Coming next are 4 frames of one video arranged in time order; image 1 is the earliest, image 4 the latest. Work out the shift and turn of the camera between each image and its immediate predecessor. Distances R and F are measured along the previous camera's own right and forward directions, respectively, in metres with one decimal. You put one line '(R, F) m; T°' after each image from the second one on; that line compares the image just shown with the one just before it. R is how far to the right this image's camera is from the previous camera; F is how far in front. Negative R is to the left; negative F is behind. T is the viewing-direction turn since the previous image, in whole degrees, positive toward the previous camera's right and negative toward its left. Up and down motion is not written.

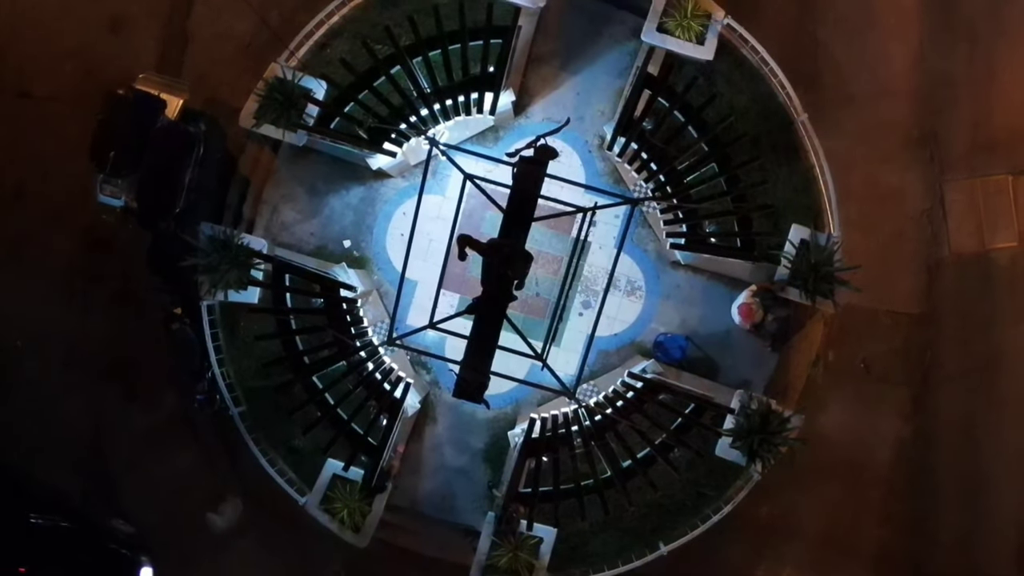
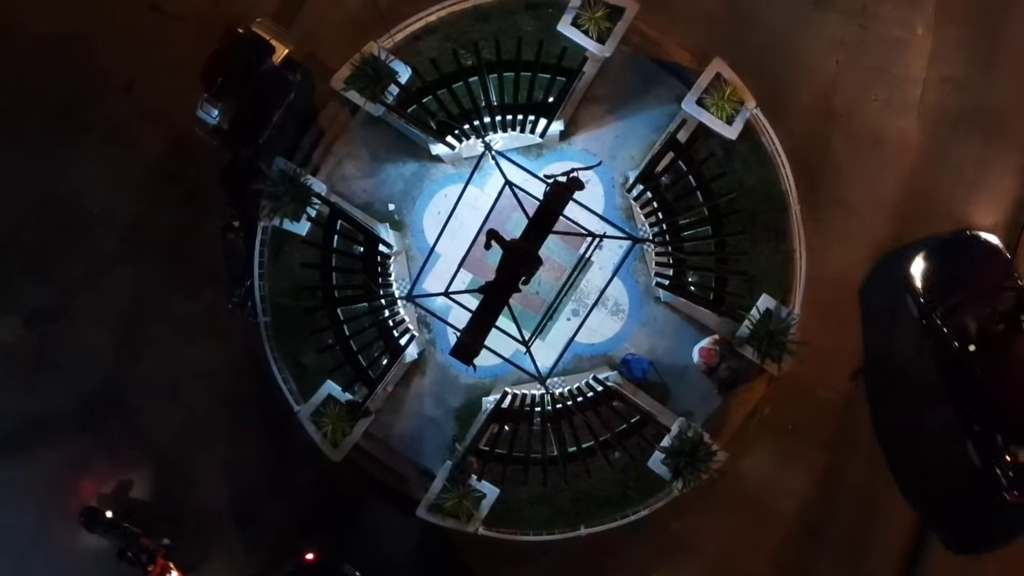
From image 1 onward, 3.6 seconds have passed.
(-0.1, -1.6) m; 0°
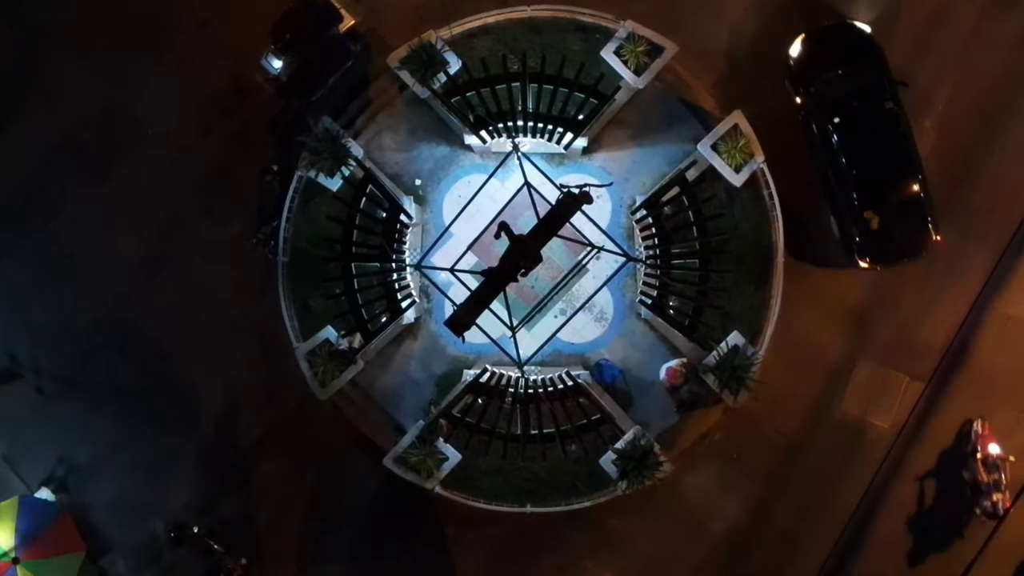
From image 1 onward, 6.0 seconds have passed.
(0.0, -1.0) m; 0°
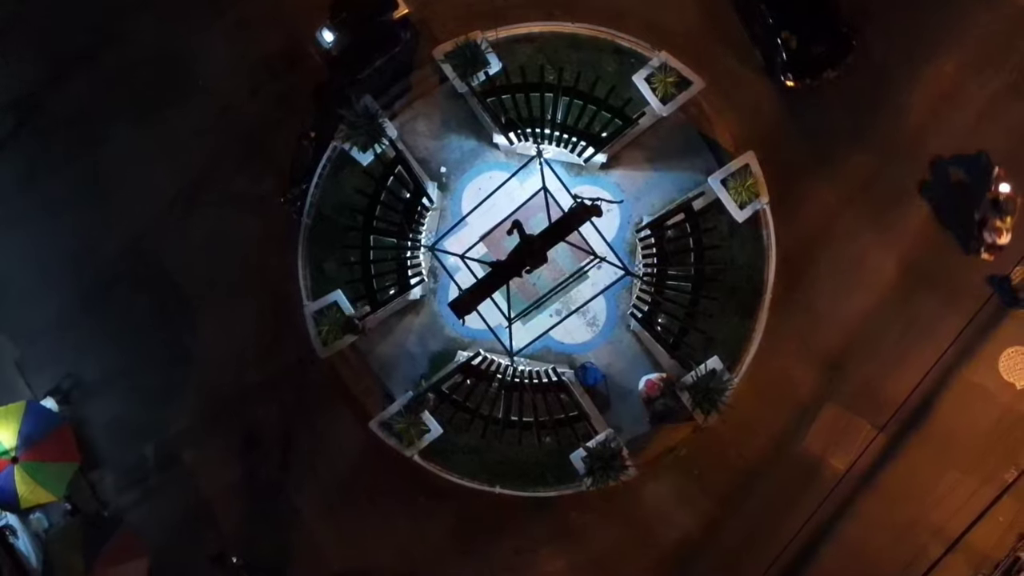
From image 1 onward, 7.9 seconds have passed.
(0.0, -0.8) m; 0°
